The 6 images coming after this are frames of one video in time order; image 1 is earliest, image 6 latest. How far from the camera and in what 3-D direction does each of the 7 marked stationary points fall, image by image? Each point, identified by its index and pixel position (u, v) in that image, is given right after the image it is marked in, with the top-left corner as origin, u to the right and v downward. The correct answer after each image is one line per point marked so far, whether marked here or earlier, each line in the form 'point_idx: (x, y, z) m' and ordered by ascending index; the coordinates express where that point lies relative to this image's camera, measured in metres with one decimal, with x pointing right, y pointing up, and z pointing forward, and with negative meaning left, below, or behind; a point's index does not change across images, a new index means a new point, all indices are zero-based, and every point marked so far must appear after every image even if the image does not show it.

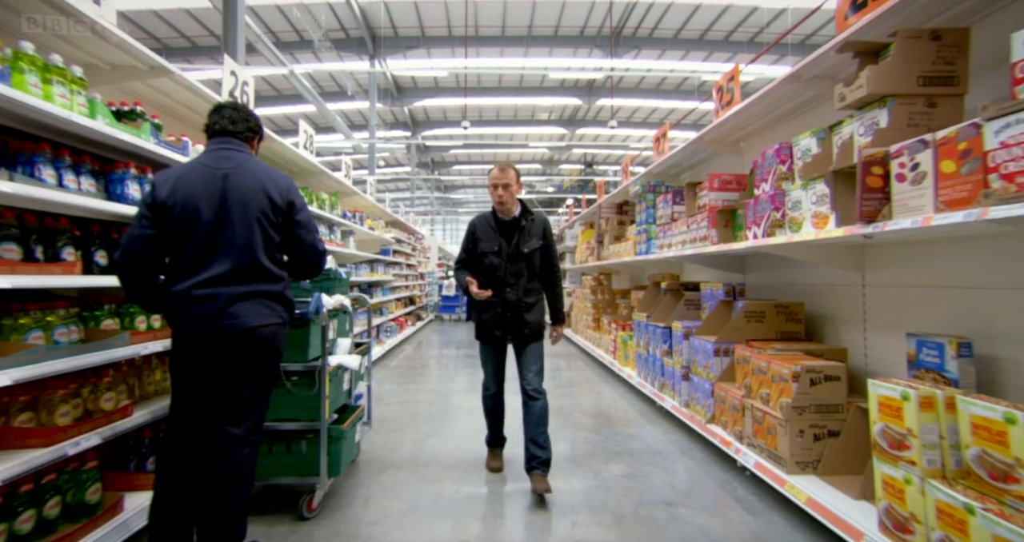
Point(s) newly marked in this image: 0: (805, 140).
0: (+1.4, +0.6, +2.0) m
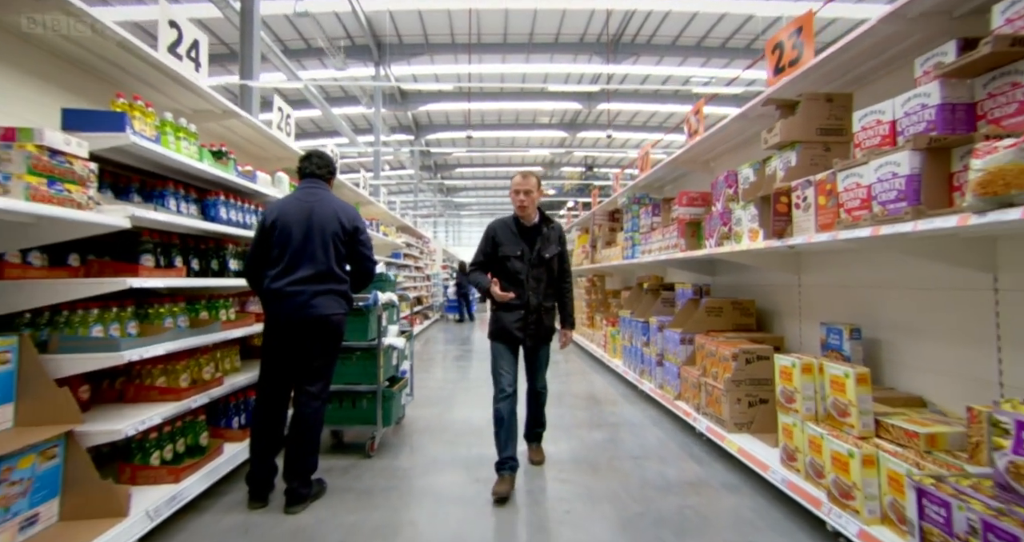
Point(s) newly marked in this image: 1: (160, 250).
0: (+1.4, +0.6, +2.6) m
1: (-1.7, +0.1, +2.0) m
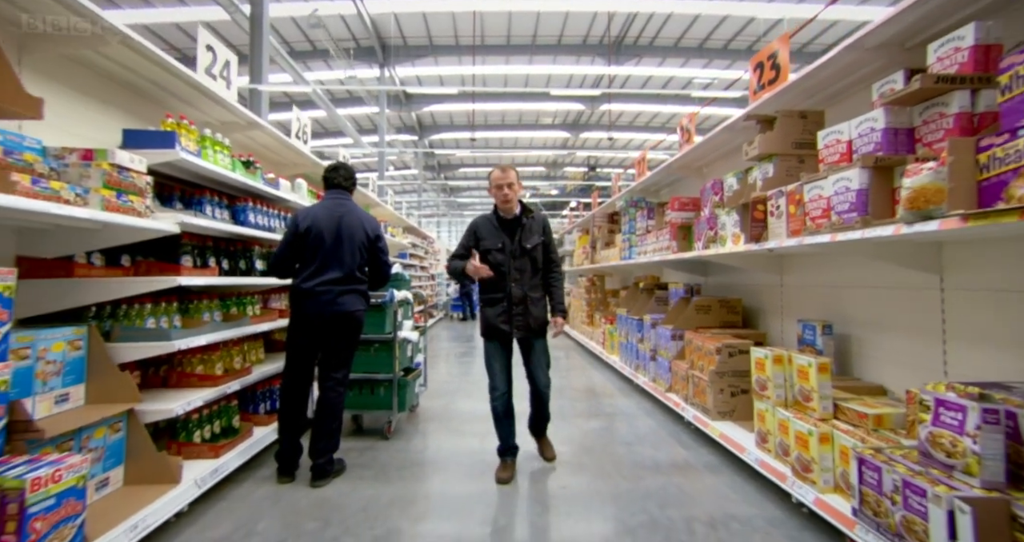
0: (+1.4, +0.6, +2.8) m
1: (-1.6, +0.1, +2.2) m
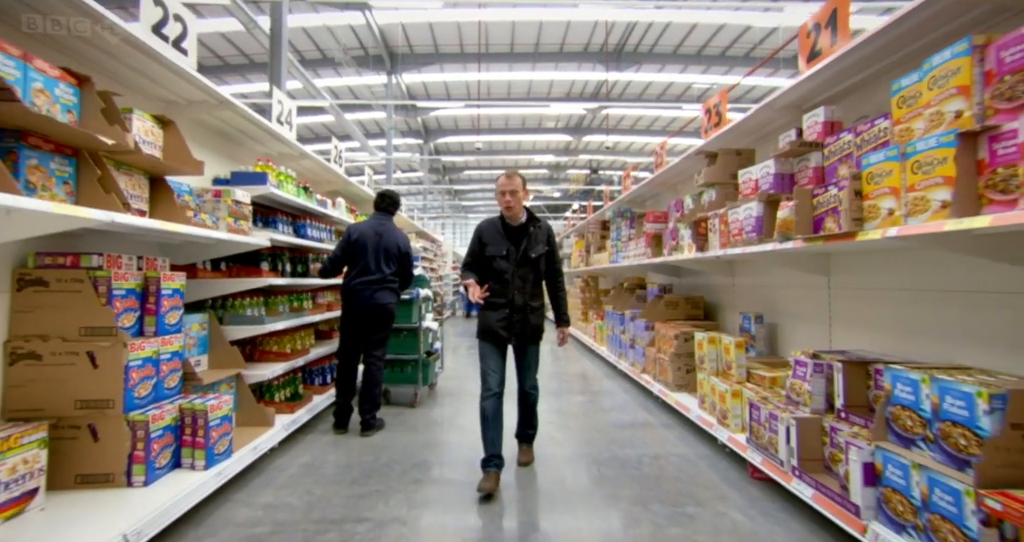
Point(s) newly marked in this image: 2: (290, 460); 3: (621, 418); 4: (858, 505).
0: (+1.4, +0.6, +3.5) m
1: (-1.6, +0.1, +2.9) m
2: (-1.2, -1.0, +2.4) m
3: (+0.8, -1.1, +3.3) m
4: (+1.1, -0.7, +1.4) m
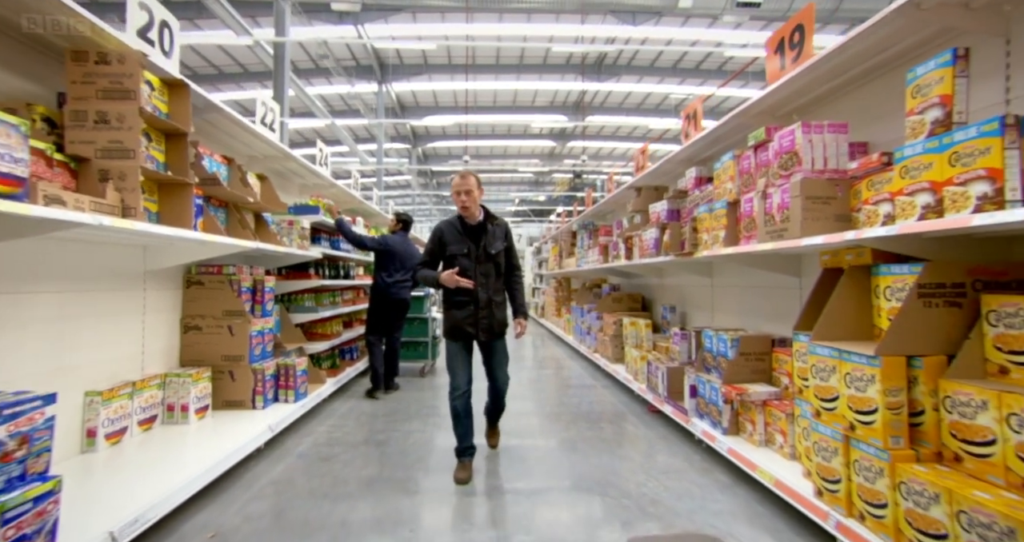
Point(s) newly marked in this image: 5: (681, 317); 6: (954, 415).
0: (+1.2, +0.5, +4.5) m
1: (-1.8, +0.1, +3.9) m
2: (-1.4, -1.1, +3.4) m
3: (+0.6, -1.2, +4.4) m
4: (+1.0, -0.8, +2.4) m
5: (+1.6, -0.4, +4.2) m
6: (+1.1, -0.4, +1.1) m
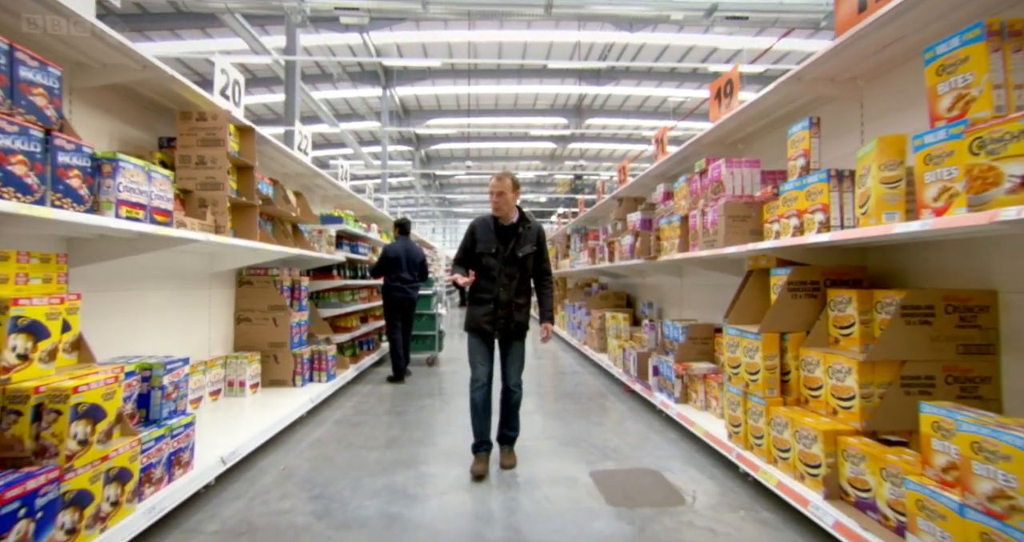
0: (+1.2, +0.5, +5.0) m
1: (-1.8, 0.0, +4.5) m
2: (-1.4, -1.1, +3.9) m
3: (+0.6, -1.2, +4.9) m
4: (+1.0, -0.8, +2.9) m
5: (+1.6, -0.4, +4.7) m
6: (+1.1, -0.4, +1.6) m
